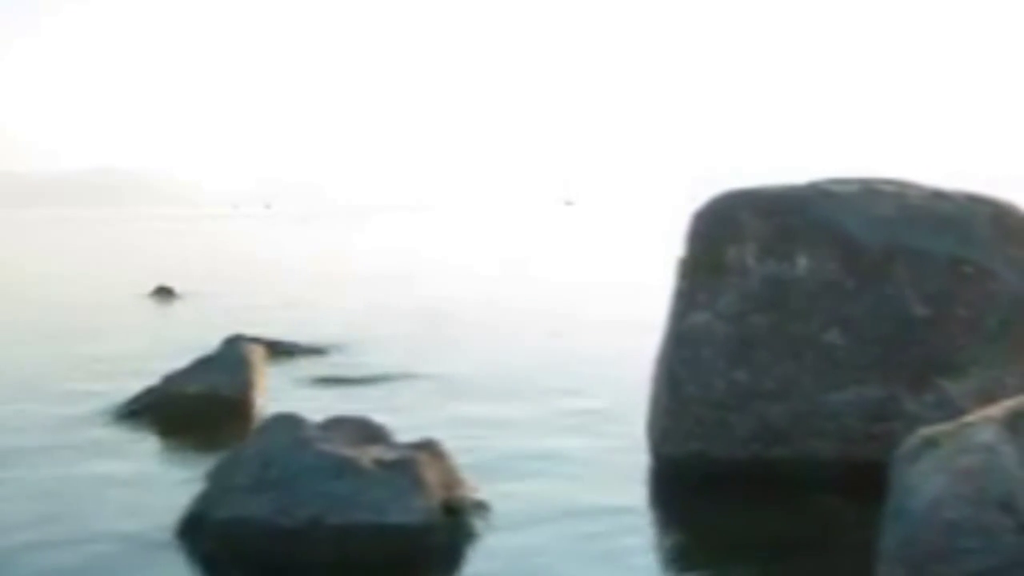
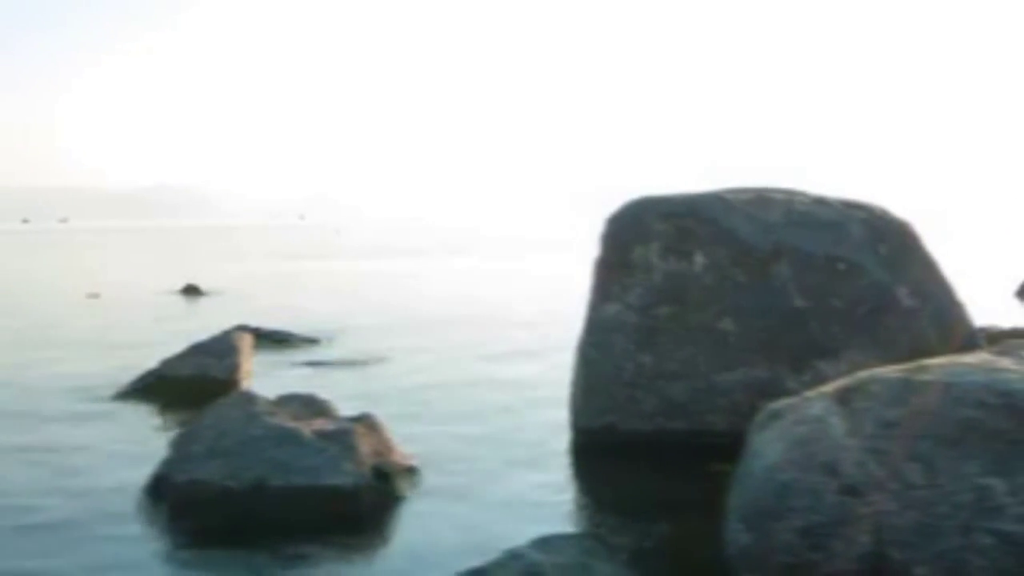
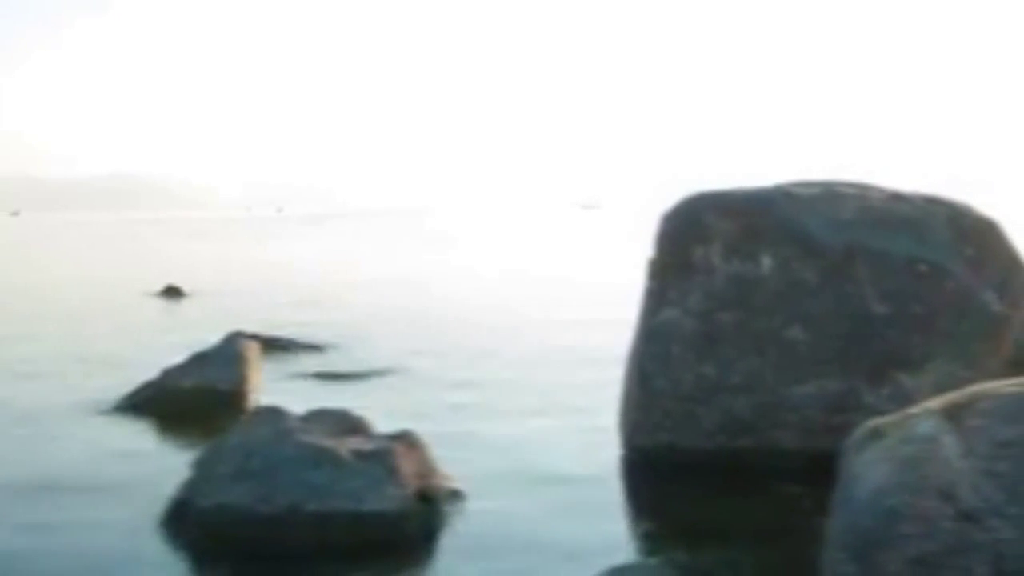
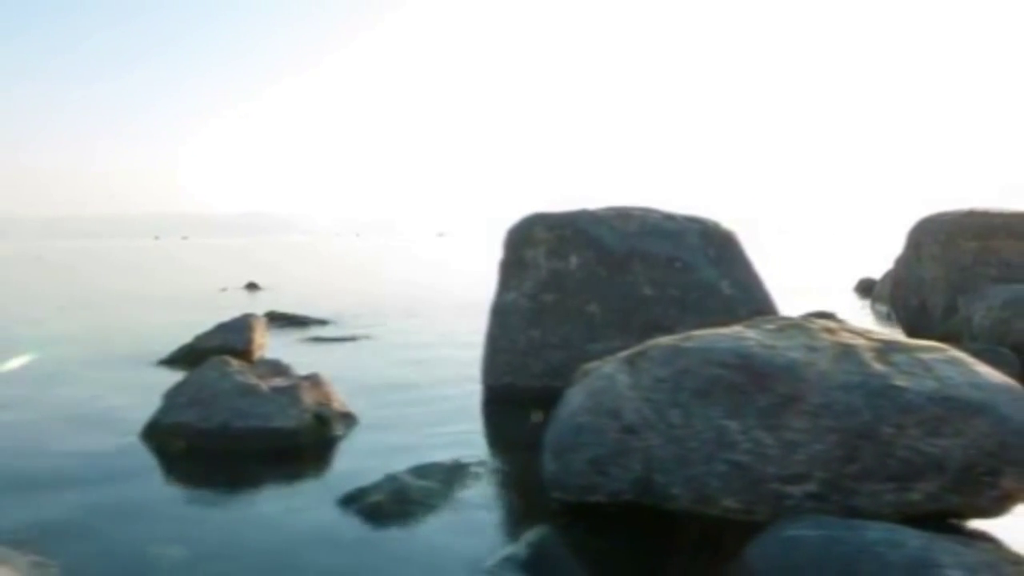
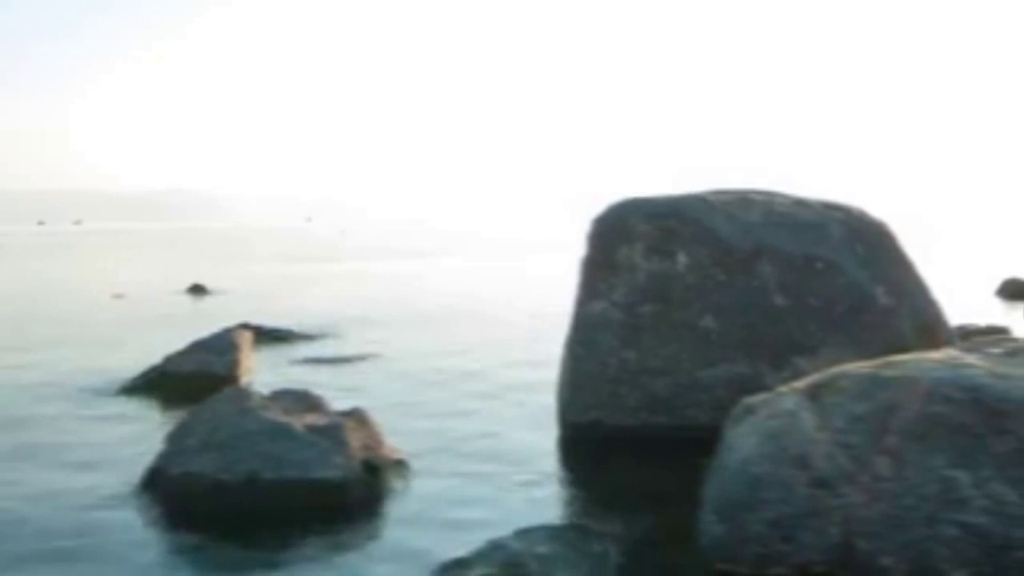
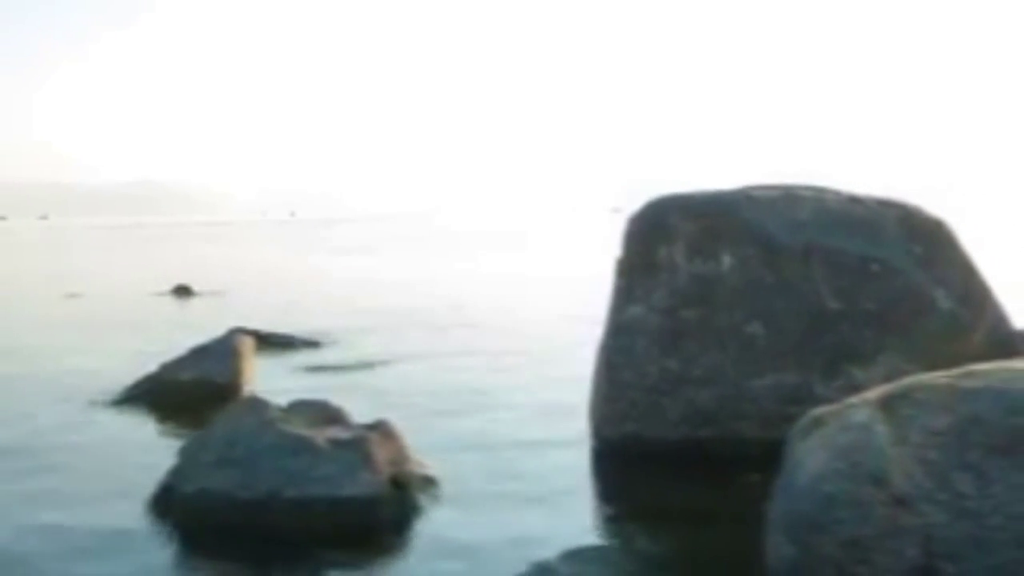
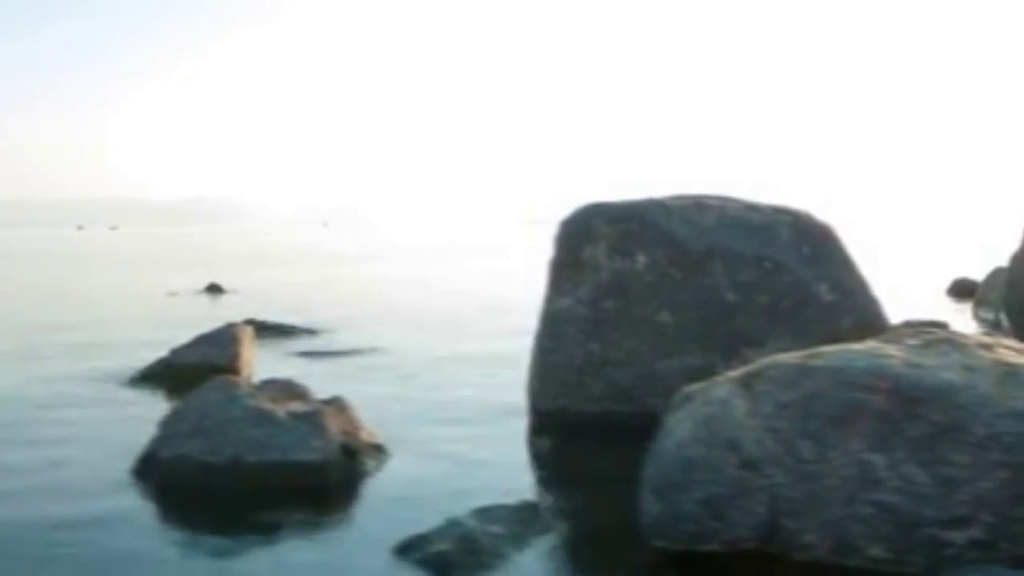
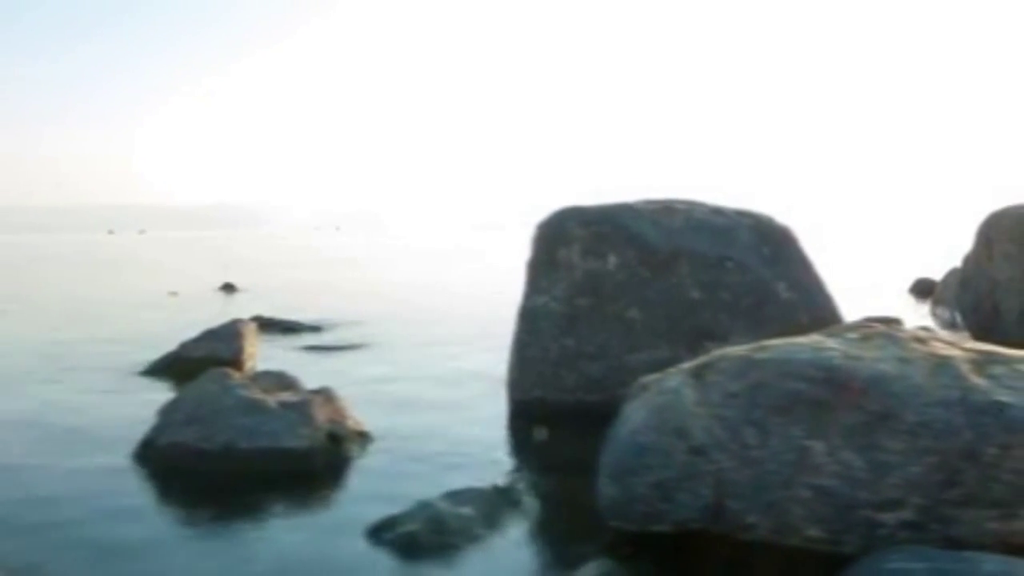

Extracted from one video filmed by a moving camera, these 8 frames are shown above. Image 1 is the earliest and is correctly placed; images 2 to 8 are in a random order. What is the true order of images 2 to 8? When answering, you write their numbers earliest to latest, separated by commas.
3, 6, 2, 5, 7, 8, 4
